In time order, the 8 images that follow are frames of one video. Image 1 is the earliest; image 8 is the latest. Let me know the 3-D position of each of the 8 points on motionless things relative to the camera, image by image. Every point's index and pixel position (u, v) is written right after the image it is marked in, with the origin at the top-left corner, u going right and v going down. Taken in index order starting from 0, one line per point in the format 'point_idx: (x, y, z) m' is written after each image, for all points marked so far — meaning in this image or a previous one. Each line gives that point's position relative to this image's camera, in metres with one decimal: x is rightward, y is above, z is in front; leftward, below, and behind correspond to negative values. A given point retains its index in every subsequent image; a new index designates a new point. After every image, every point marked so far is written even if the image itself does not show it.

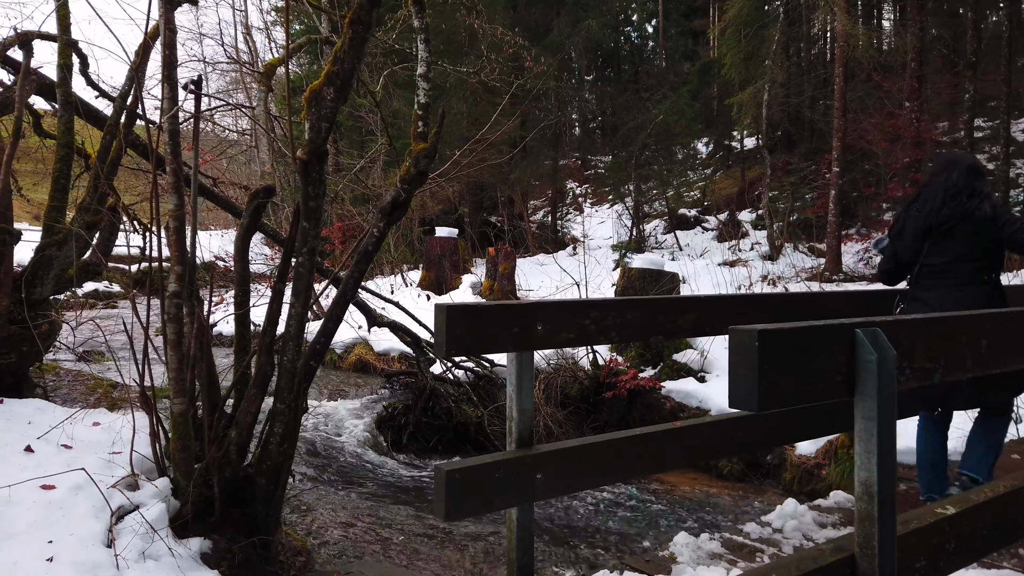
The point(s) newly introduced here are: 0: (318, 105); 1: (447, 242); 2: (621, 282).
0: (-0.8, +0.7, +3.0) m
1: (-1.0, +0.7, +11.3) m
2: (+1.1, 0.0, +7.8) m
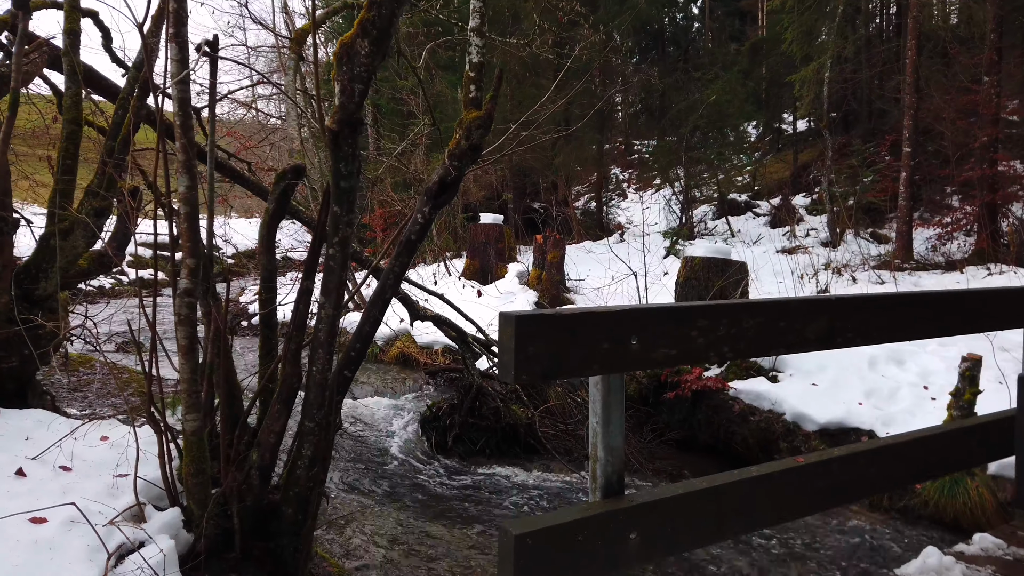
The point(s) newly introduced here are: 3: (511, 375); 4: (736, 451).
0: (-0.5, +0.7, +2.5) m
1: (-0.3, +0.8, +10.8) m
2: (+1.6, +0.1, +7.2) m
3: (0.0, -0.2, +1.6) m
4: (+1.9, -1.4, +6.4) m
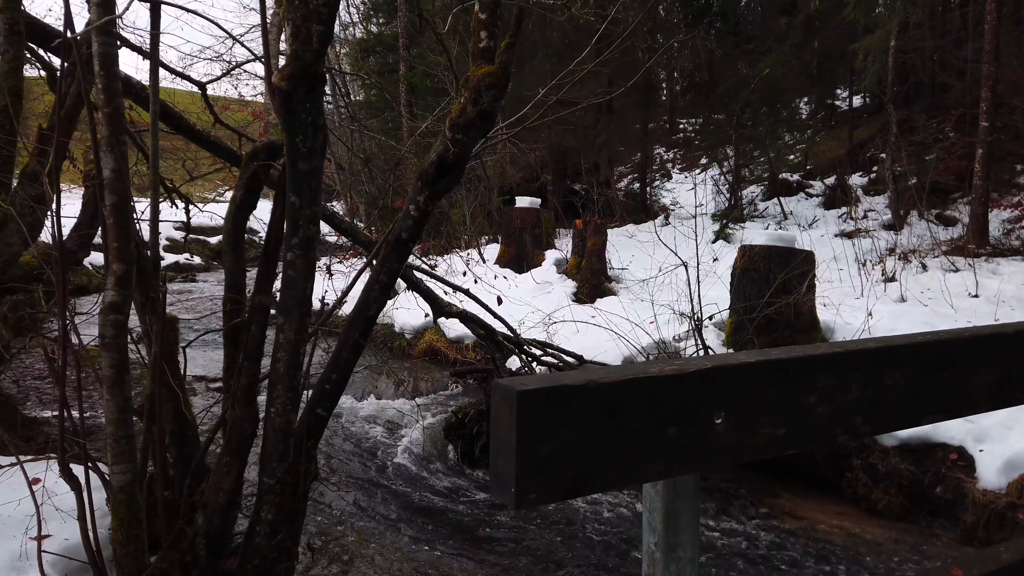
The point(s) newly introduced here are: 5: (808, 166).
0: (-0.5, +0.7, +1.8) m
1: (+0.2, +1.0, +10.1) m
2: (+1.9, +0.2, +6.4) m
3: (0.0, -0.3, +0.9) m
4: (+2.1, -1.3, +5.6) m
5: (+7.0, +2.9, +17.7) m
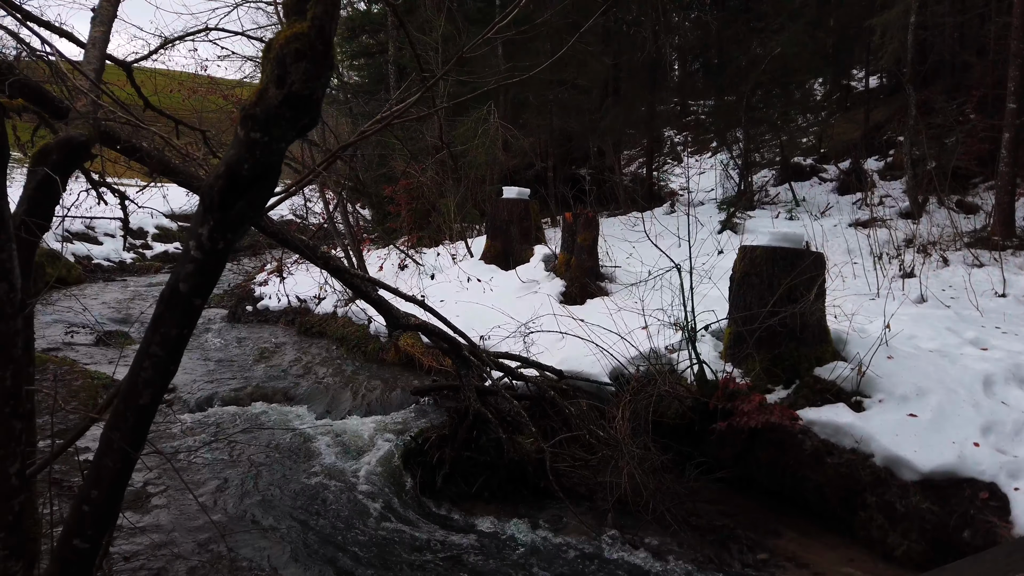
0: (-0.8, +0.5, +1.1) m
1: (0.0, +1.0, +9.4) m
2: (+1.7, +0.2, +5.7) m
3: (-0.3, -0.4, +0.2) m
4: (+1.9, -1.4, +4.9) m
5: (+6.9, +3.1, +16.8) m
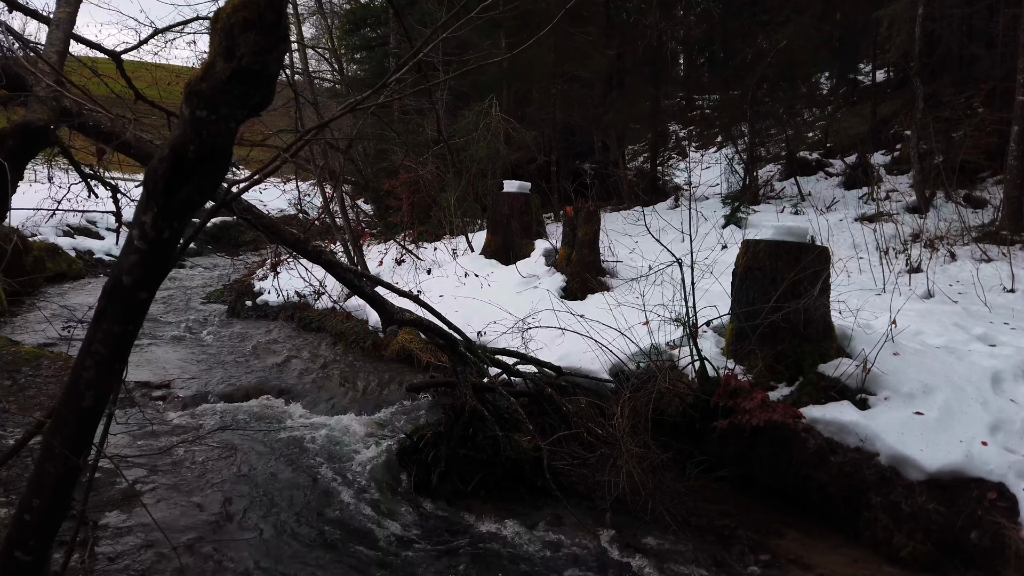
0: (-0.8, +0.6, +1.0) m
1: (+0.1, +1.1, +9.2) m
2: (+1.7, +0.2, +5.5) m
3: (-0.4, -0.4, +0.1) m
4: (+1.9, -1.4, +4.8) m
5: (+7.0, +3.2, +16.7) m
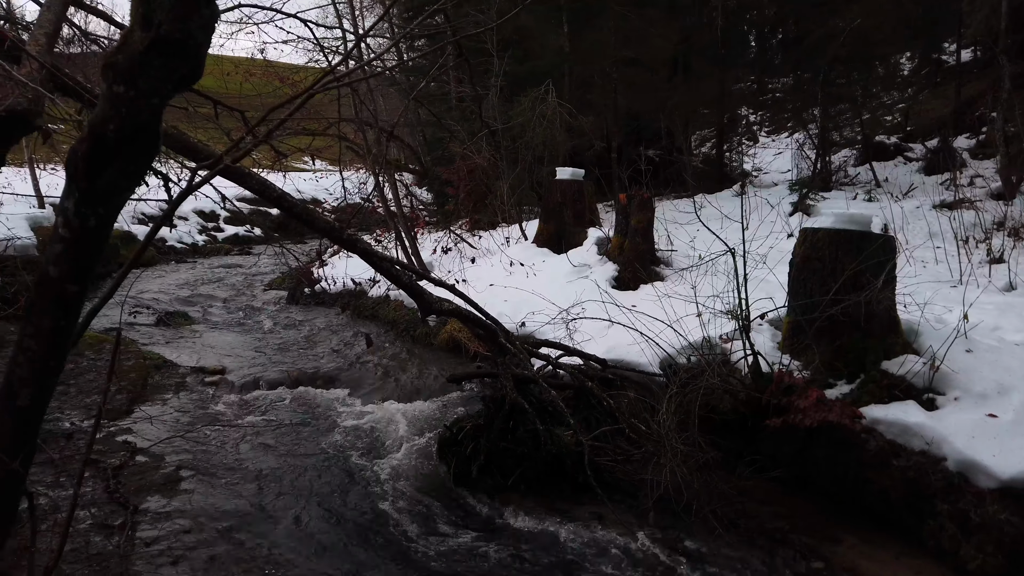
0: (-0.9, +0.6, +0.9) m
1: (+0.7, +1.2, +9.0) m
2: (+2.0, +0.3, +5.2) m
3: (-0.5, -0.4, 0.0) m
4: (+2.1, -1.3, +4.5) m
5: (+8.2, +3.4, +15.8) m
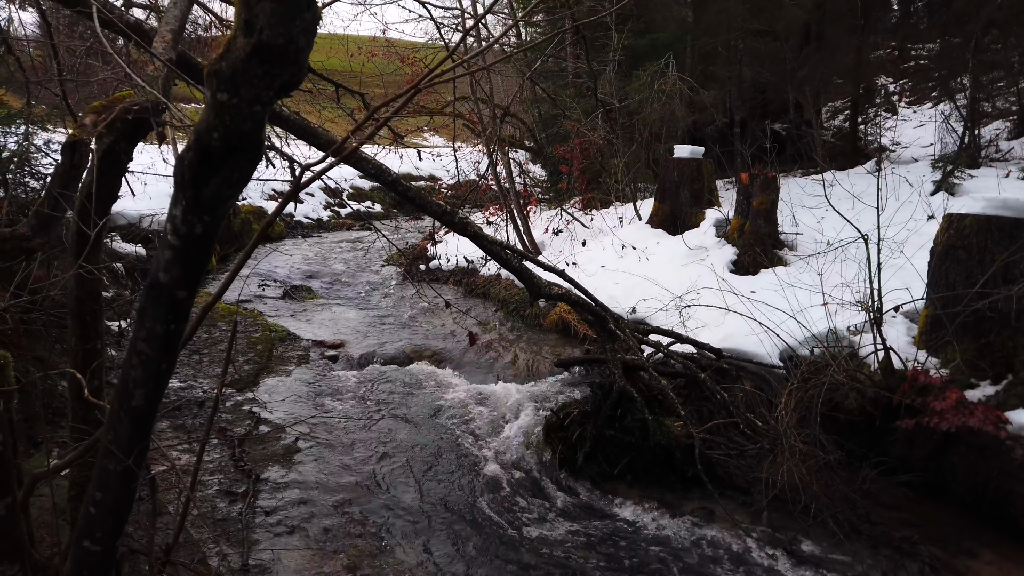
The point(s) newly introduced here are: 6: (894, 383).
0: (-0.8, +0.6, +0.9) m
1: (+2.0, +1.4, +8.7) m
2: (+2.7, +0.3, +4.8) m
3: (-0.5, -0.5, +0.1) m
4: (+2.7, -1.3, +4.1) m
5: (+10.5, +3.6, +14.2) m
6: (+2.4, -0.6, +4.7) m
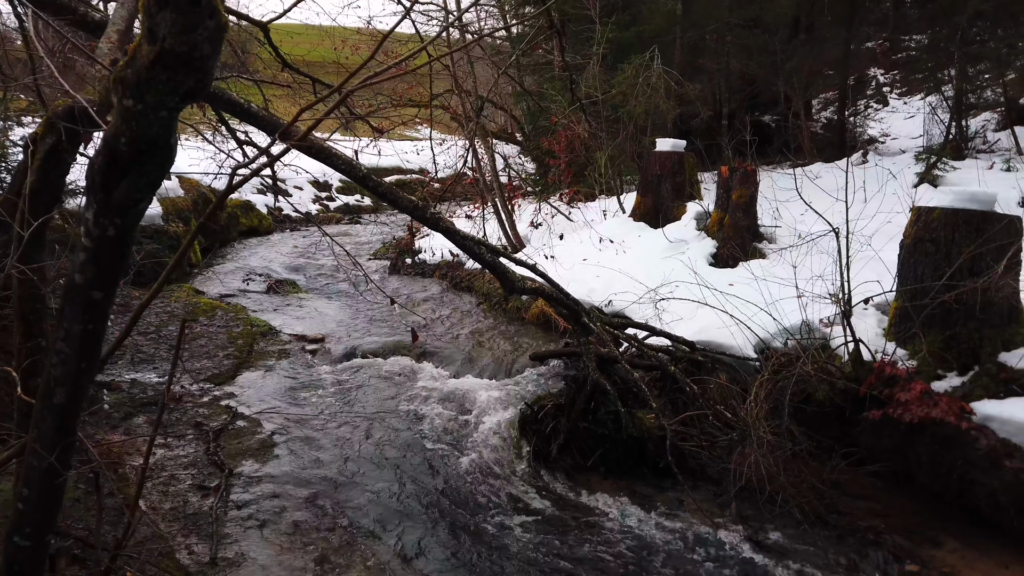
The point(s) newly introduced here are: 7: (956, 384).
0: (-0.9, +0.5, +1.0) m
1: (+1.8, +1.5, +8.8) m
2: (+2.6, +0.4, +4.8) m
3: (-0.7, -0.5, +0.1) m
4: (+2.6, -1.2, +4.2) m
5: (+10.3, +3.8, +14.3) m
6: (+2.2, -0.6, +4.8) m
7: (+2.6, -0.6, +4.5) m
